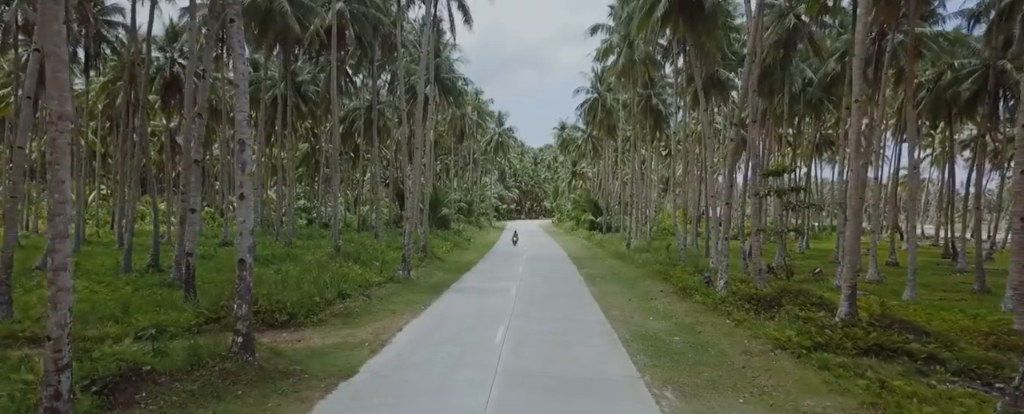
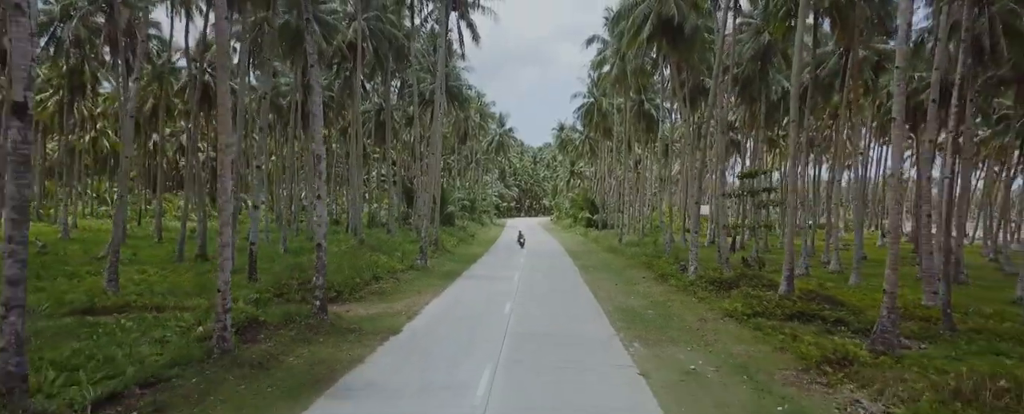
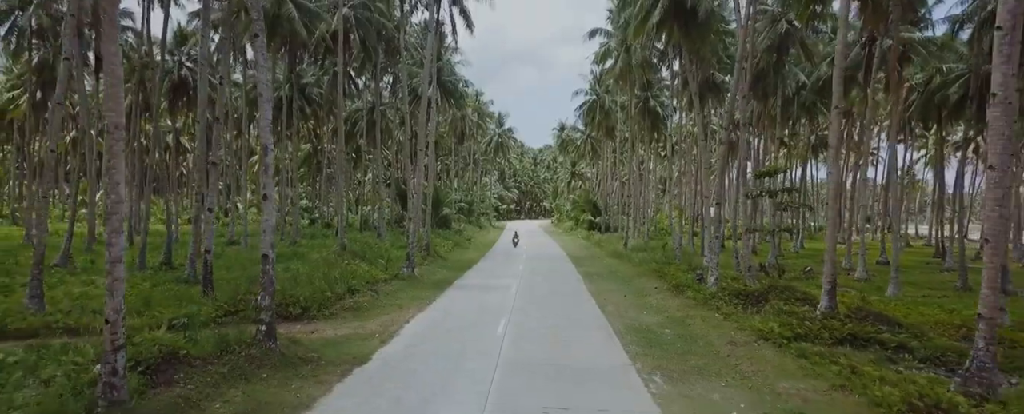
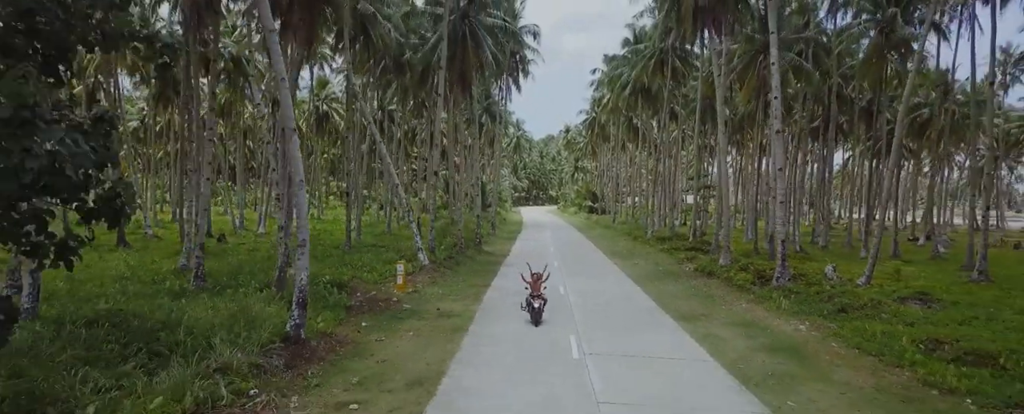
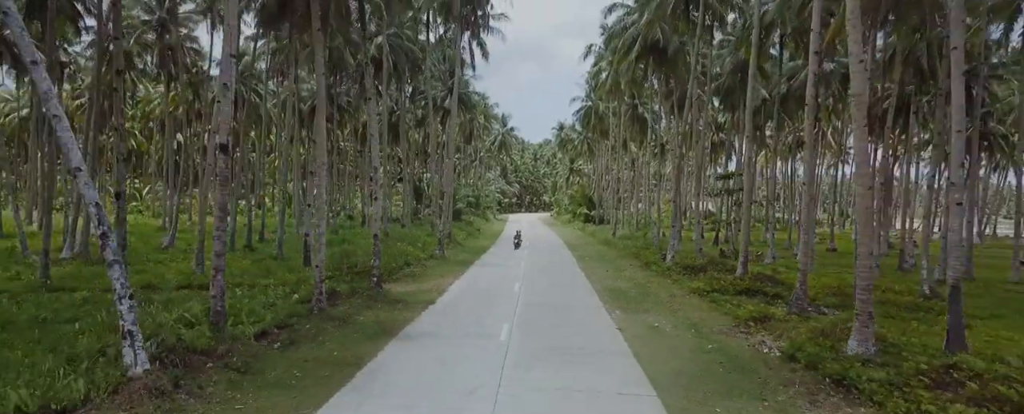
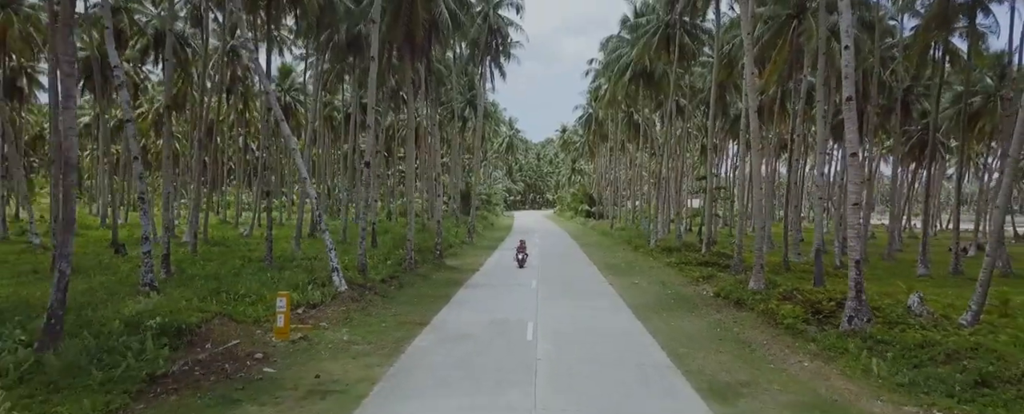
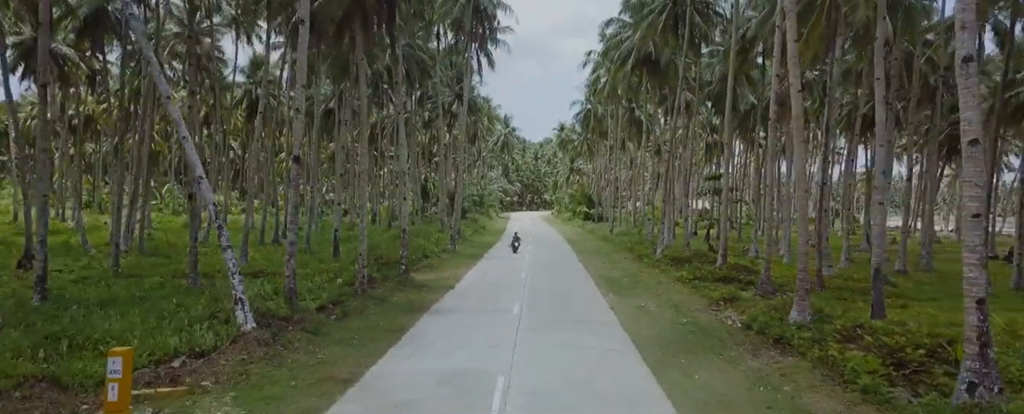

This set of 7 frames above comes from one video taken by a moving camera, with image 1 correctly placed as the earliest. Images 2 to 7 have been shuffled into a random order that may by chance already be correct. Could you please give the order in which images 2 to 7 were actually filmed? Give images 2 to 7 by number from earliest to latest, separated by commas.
3, 2, 5, 7, 6, 4
